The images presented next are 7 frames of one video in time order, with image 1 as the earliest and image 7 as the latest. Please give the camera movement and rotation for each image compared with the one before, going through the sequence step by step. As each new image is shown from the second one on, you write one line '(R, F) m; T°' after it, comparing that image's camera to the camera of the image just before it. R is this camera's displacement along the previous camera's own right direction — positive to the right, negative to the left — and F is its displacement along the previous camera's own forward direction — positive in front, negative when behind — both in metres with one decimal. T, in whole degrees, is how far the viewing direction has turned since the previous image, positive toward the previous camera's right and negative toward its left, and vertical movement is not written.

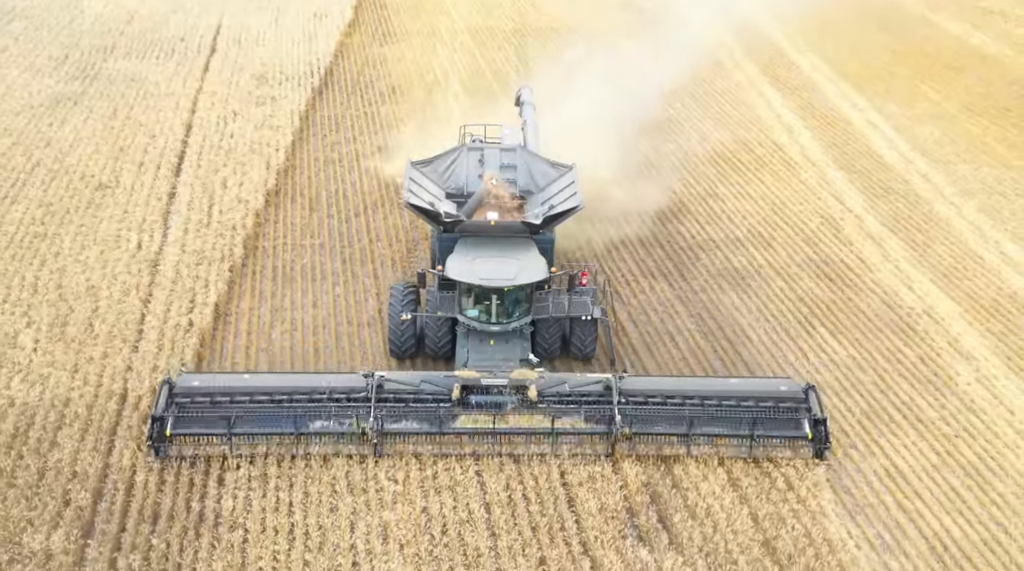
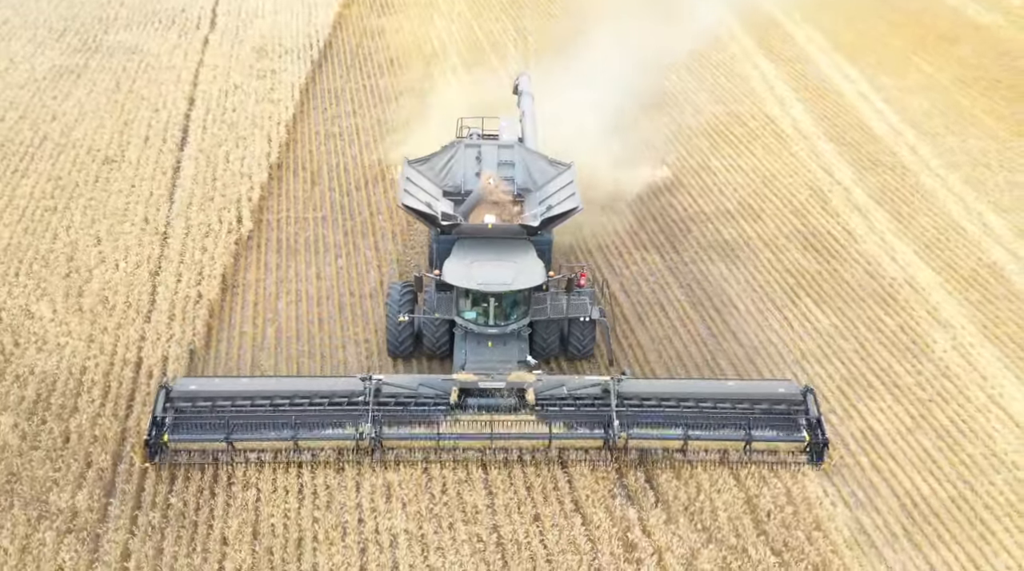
(0.0, -0.7) m; 0°
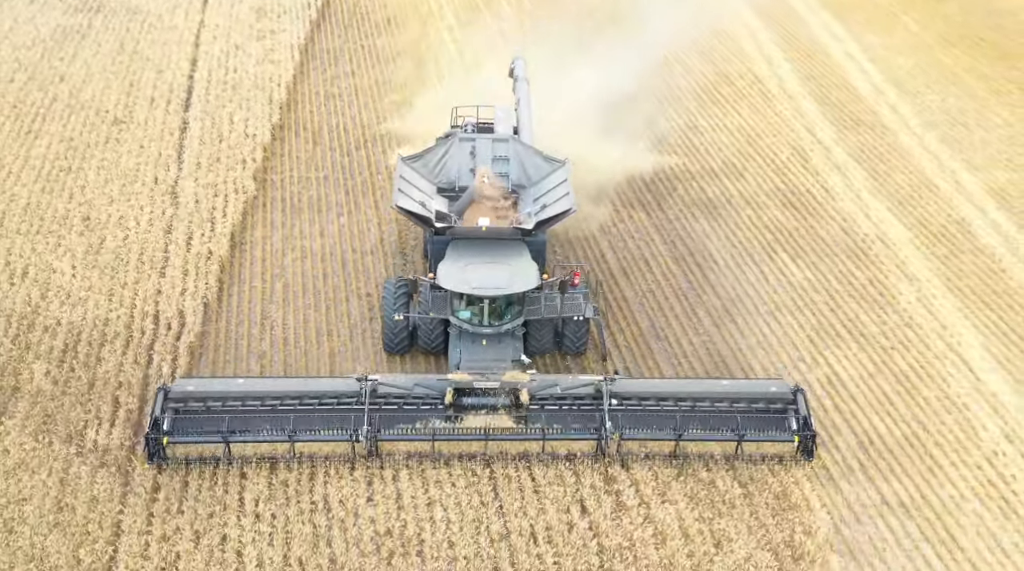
(+0.1, -1.2) m; 0°
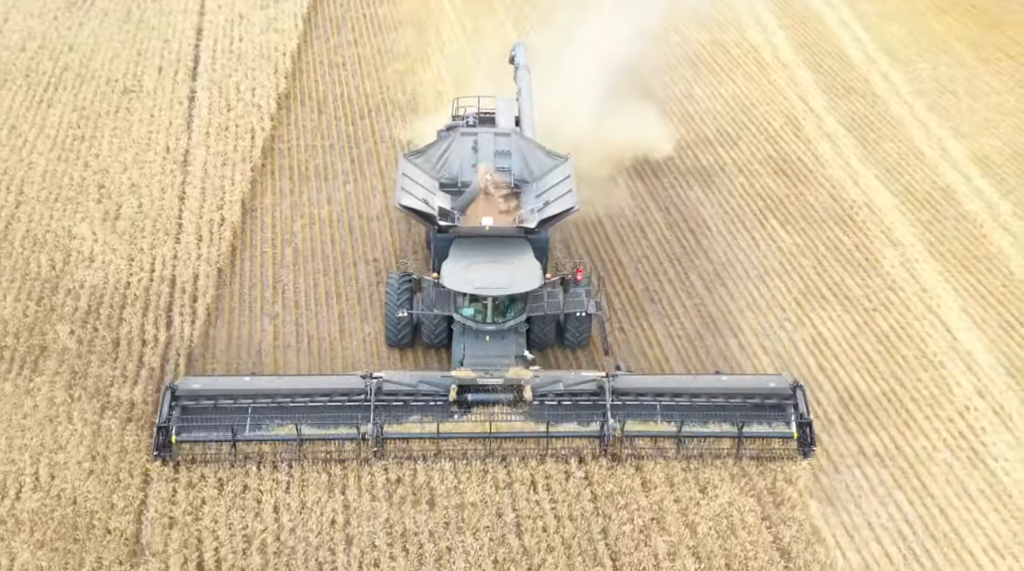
(0.0, -0.9) m; 0°
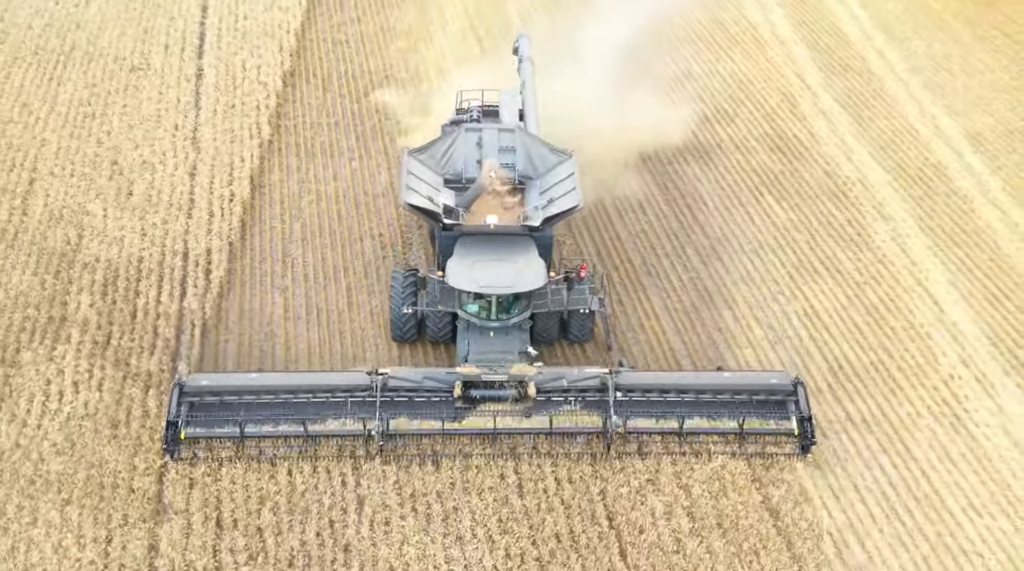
(0.0, -0.6) m; 0°
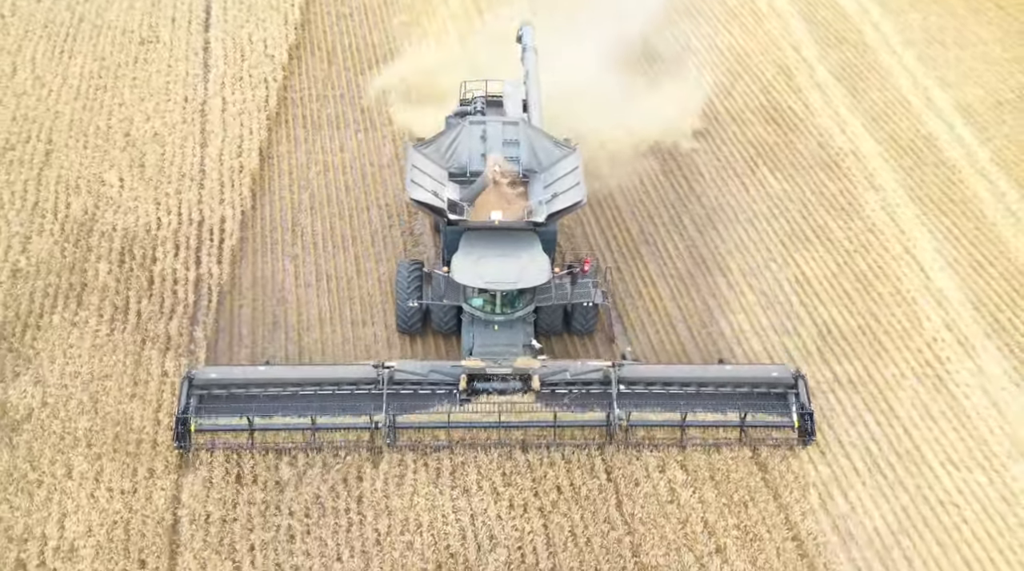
(0.0, -0.7) m; 0°
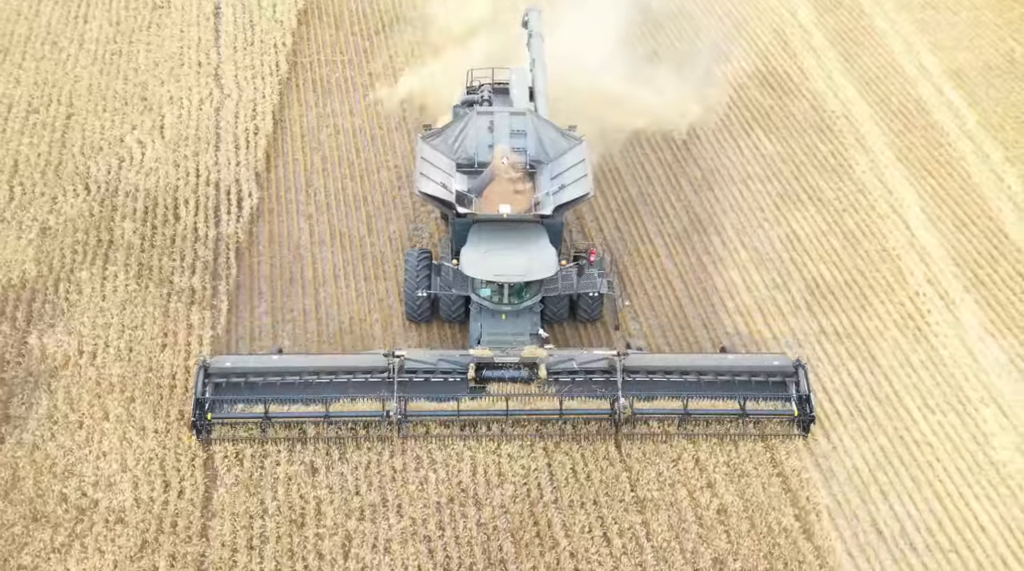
(0.0, -0.9) m; 0°
